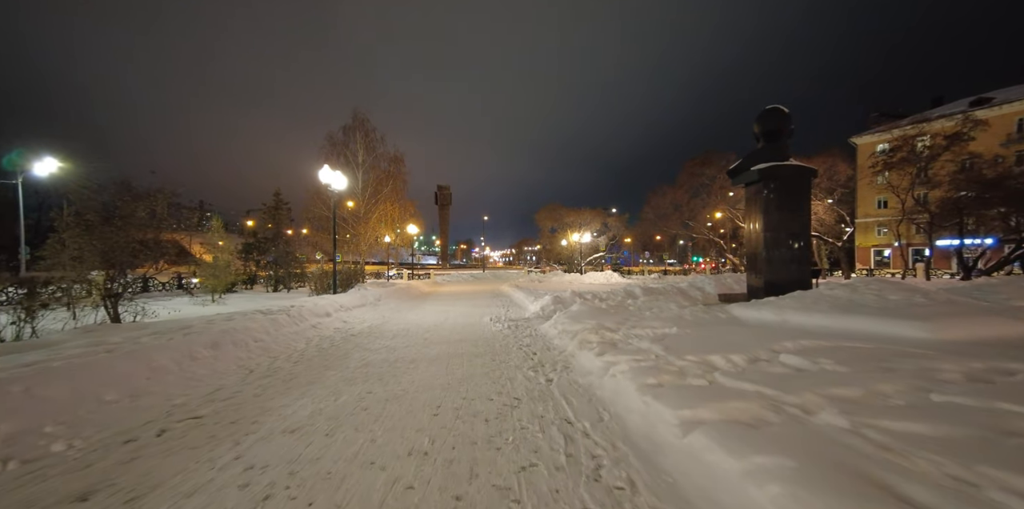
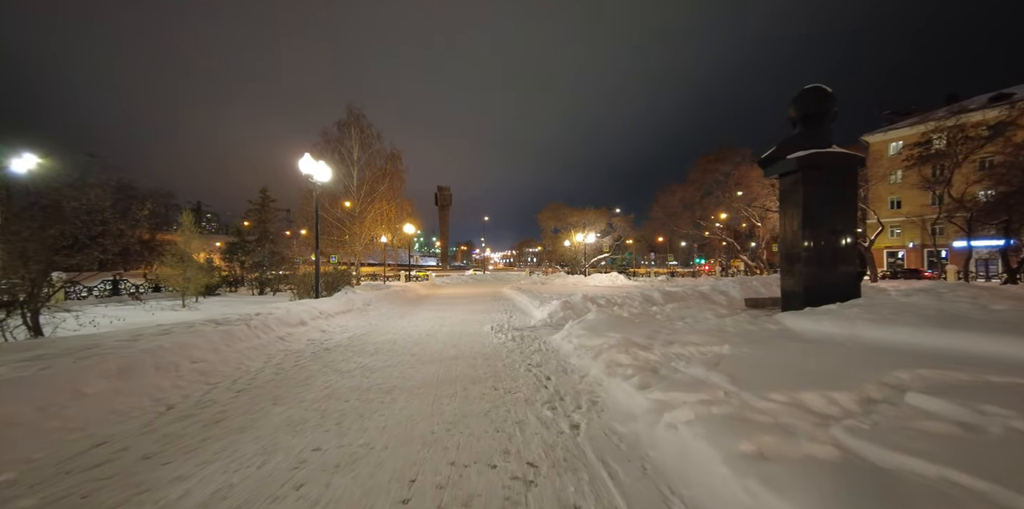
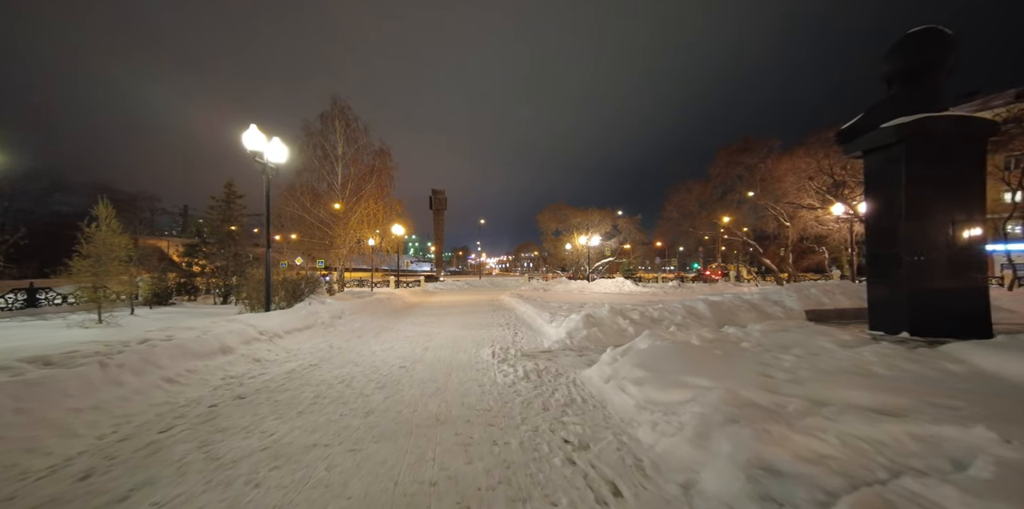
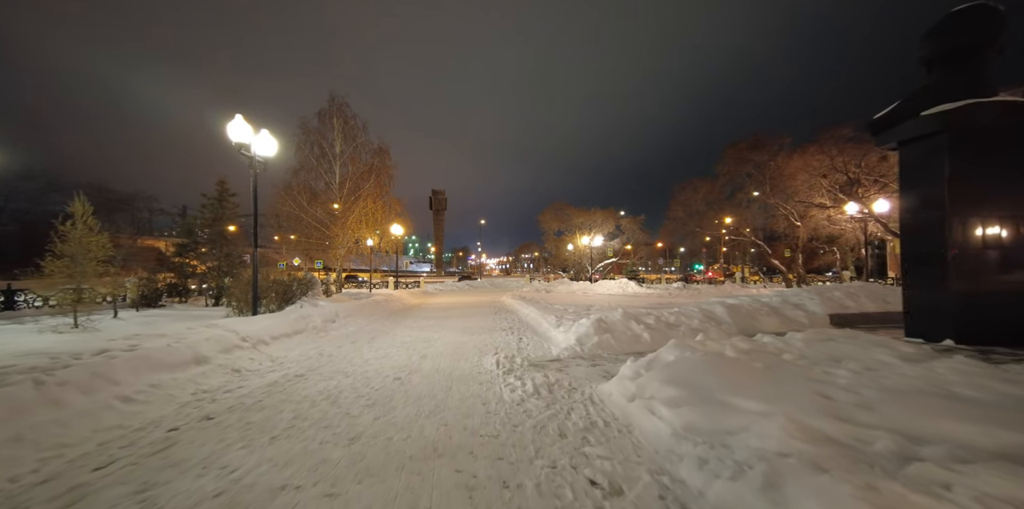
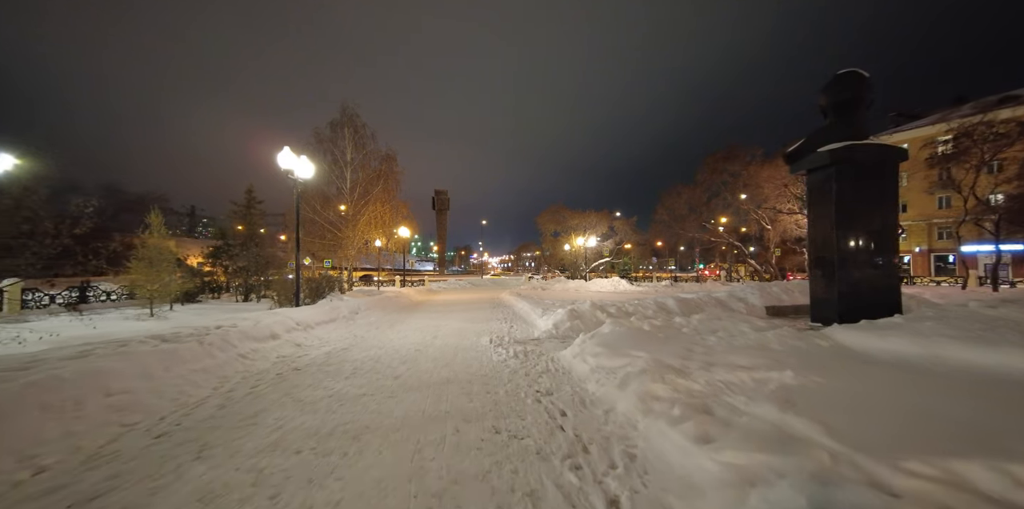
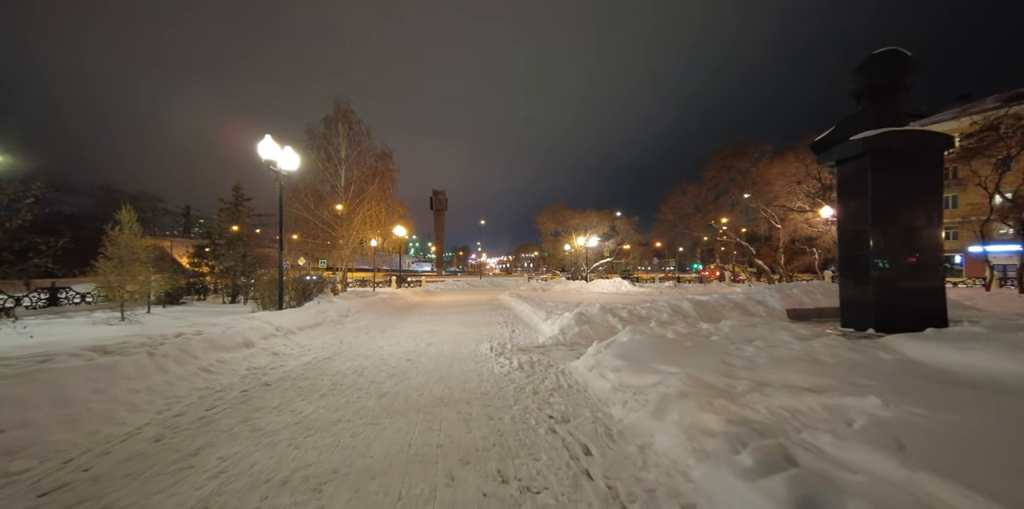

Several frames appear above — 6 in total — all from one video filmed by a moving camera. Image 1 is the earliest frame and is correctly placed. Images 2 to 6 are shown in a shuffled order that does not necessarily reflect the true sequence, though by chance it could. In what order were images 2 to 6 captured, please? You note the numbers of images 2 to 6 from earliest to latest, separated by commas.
2, 5, 6, 3, 4
